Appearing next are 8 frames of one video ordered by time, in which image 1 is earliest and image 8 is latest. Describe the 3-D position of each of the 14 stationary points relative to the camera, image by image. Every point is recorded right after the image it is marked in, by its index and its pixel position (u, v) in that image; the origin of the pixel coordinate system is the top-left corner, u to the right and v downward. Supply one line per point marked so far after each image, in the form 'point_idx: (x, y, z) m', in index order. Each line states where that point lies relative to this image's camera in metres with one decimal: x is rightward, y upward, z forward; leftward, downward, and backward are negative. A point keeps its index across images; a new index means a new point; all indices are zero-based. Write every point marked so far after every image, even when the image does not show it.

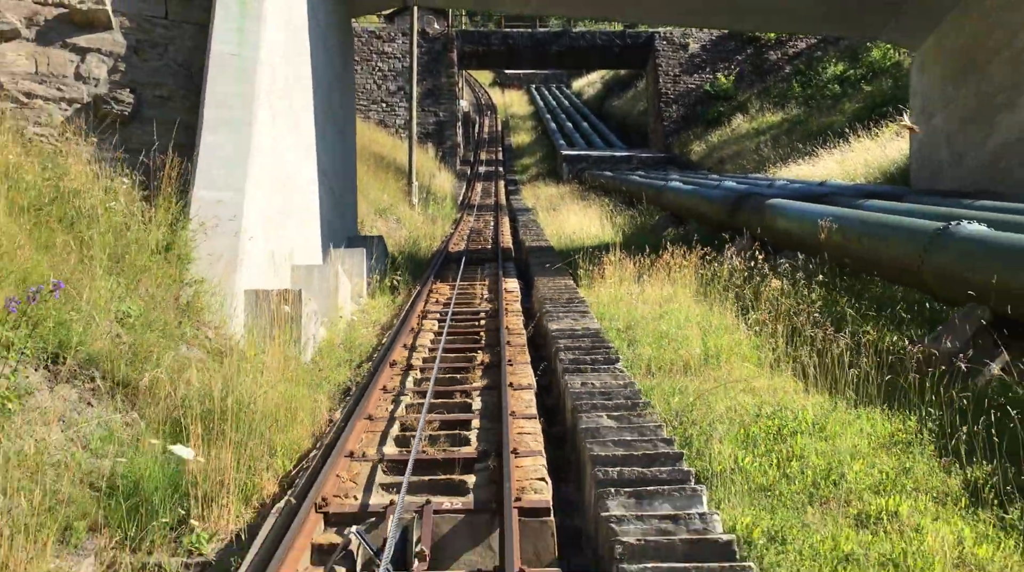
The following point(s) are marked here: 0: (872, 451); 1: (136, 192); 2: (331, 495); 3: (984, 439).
0: (+1.6, -0.7, +4.2) m
1: (-2.6, +0.7, +6.6) m
2: (-0.7, -0.9, +3.9) m
3: (+2.0, -0.7, +4.1) m
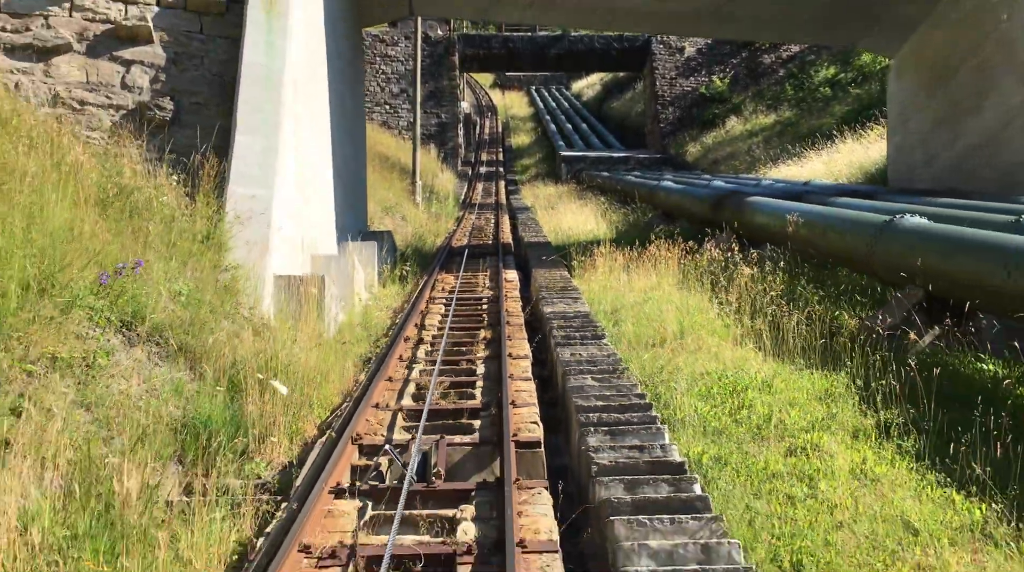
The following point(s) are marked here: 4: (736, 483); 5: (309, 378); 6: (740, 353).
0: (+1.6, -0.6, +5.1) m
1: (-2.6, +0.8, +7.5) m
2: (-0.8, -0.7, +4.8) m
3: (+2.0, -0.6, +5.0) m
4: (+1.0, -0.8, +4.1) m
5: (-1.2, -0.5, +5.7) m
6: (+1.4, -0.4, +6.1) m
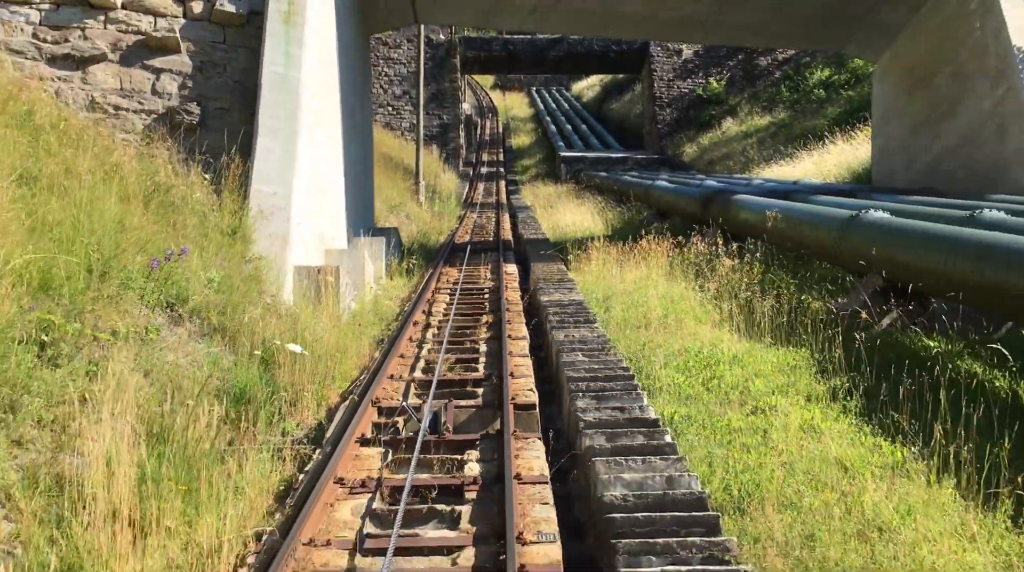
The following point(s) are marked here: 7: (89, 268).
0: (+1.6, -0.5, +5.8) m
1: (-2.6, +0.9, +8.2) m
2: (-0.8, -0.7, +5.5) m
3: (+2.0, -0.5, +5.7) m
4: (+1.0, -0.7, +4.8) m
5: (-1.2, -0.4, +6.4) m
6: (+1.4, -0.3, +6.8) m
7: (-2.3, +0.1, +5.3) m
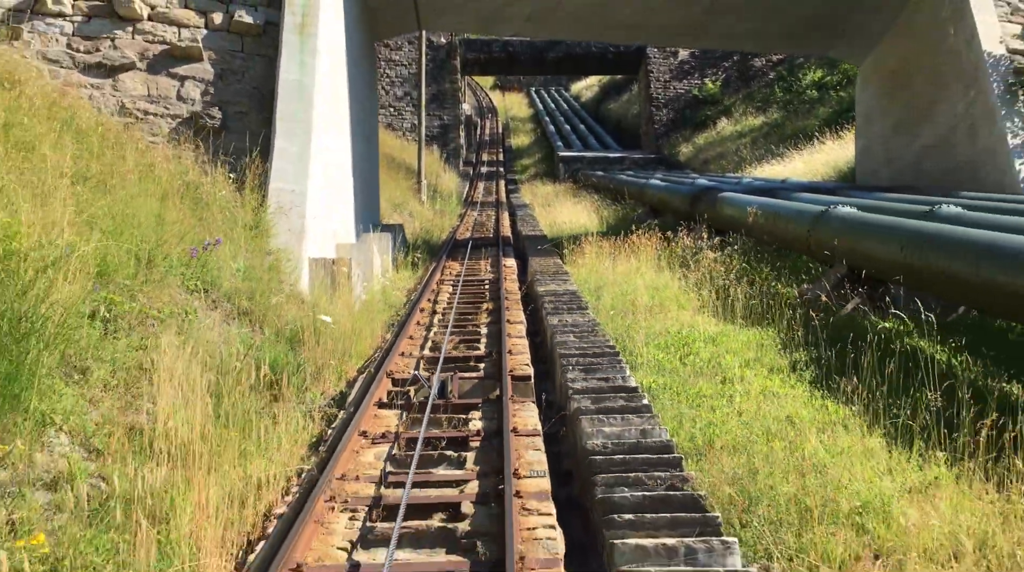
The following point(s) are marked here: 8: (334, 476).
0: (+1.6, -0.4, +6.5) m
1: (-2.6, +0.9, +8.9) m
2: (-0.8, -0.6, +6.2) m
3: (+2.0, -0.4, +6.4) m
4: (+0.9, -0.6, +5.5) m
5: (-1.2, -0.4, +7.1) m
6: (+1.4, -0.2, +7.5) m
7: (-2.3, +0.2, +6.0) m
8: (-0.8, -0.8, +4.2) m
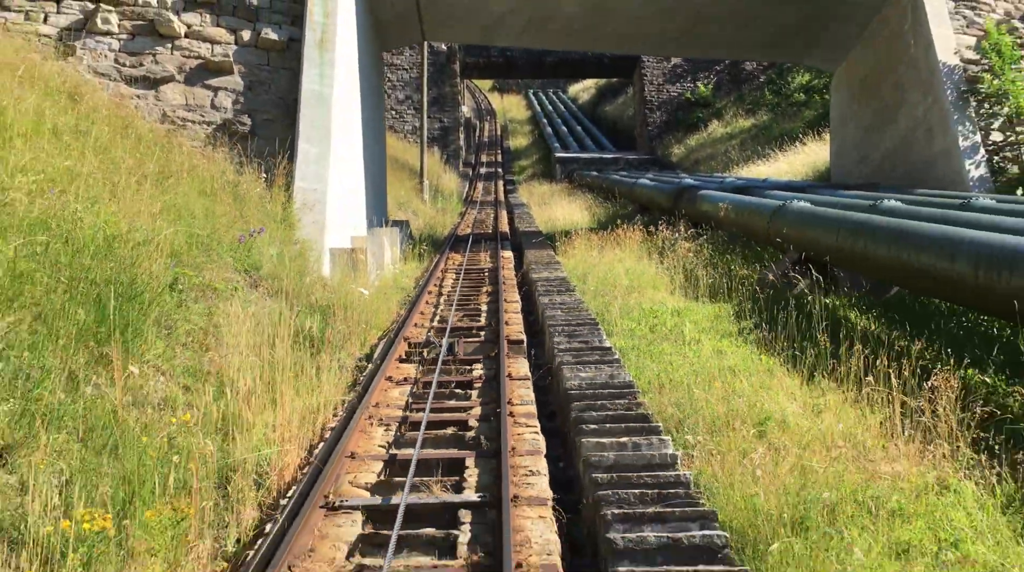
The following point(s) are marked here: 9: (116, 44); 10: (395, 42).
0: (+1.5, -0.2, +7.7) m
1: (-2.7, +1.1, +10.1) m
2: (-0.8, -0.4, +7.5) m
3: (+2.0, -0.2, +7.7) m
4: (+0.9, -0.5, +6.8) m
5: (-1.3, -0.2, +8.3) m
6: (+1.4, -0.1, +8.7) m
7: (-2.4, +0.4, +7.3) m
8: (-0.8, -0.7, +5.4) m
9: (-4.4, +2.7, +10.5) m
10: (-2.0, +4.1, +15.9) m
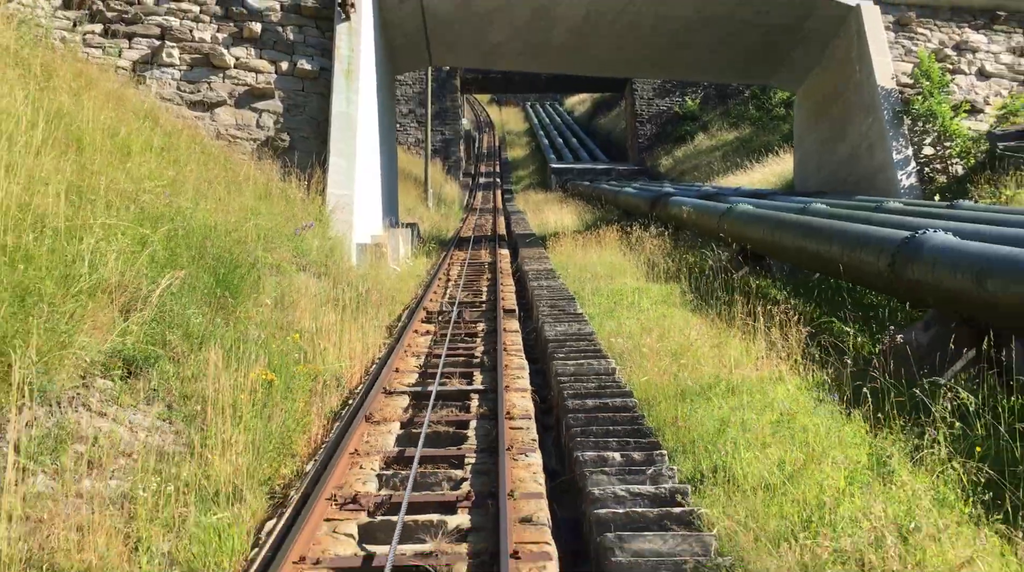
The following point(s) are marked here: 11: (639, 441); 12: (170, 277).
0: (+1.5, -0.1, +9.9) m
1: (-2.7, +1.2, +12.3) m
2: (-0.9, -0.2, +9.6) m
3: (+1.9, 0.0, +9.8) m
4: (+0.9, -0.3, +8.9) m
5: (-1.3, 0.0, +10.5) m
6: (+1.3, +0.1, +10.9) m
7: (-2.4, +0.5, +9.4) m
8: (-0.9, -0.5, +7.5) m
9: (-4.4, +2.8, +12.7) m
10: (-2.0, +4.1, +18.1) m
11: (+0.6, -0.7, +4.6) m
12: (-2.1, +0.1, +5.8) m
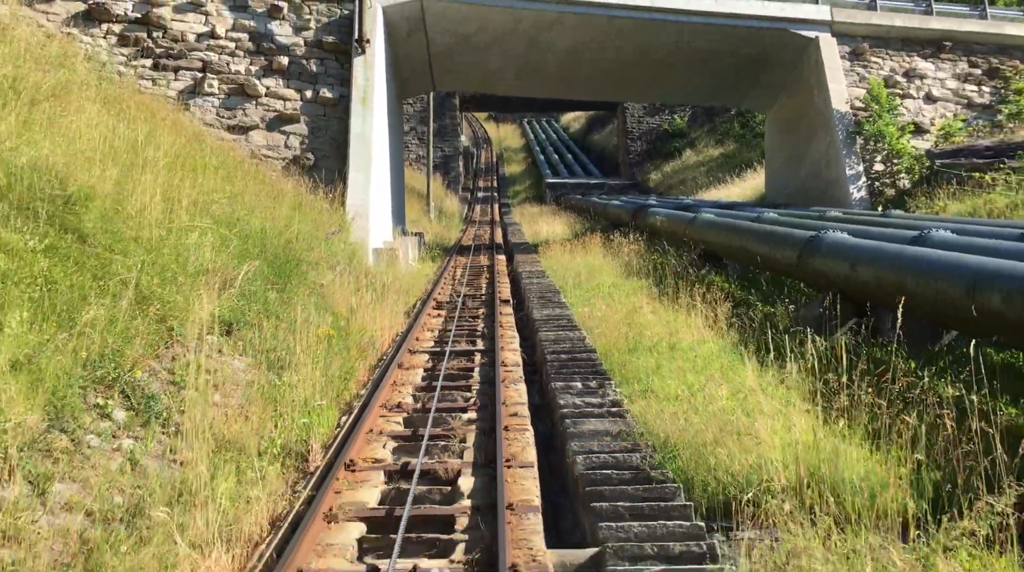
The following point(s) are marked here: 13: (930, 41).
0: (+1.4, 0.0, +11.8) m
1: (-2.8, +1.3, +14.2) m
2: (-0.9, -0.2, +11.6) m
3: (+1.9, 0.0, +11.8) m
4: (+0.8, -0.2, +10.8) m
5: (-1.4, 0.0, +12.4) m
6: (+1.3, +0.1, +12.8) m
7: (-2.5, +0.6, +11.4) m
8: (-0.9, -0.4, +9.5) m
9: (-4.5, +2.8, +14.7) m
10: (-2.1, +4.1, +20.1) m
11: (+0.6, -0.6, +6.6) m
12: (-2.1, +0.2, +7.7) m
13: (+7.6, +4.5, +17.4) m
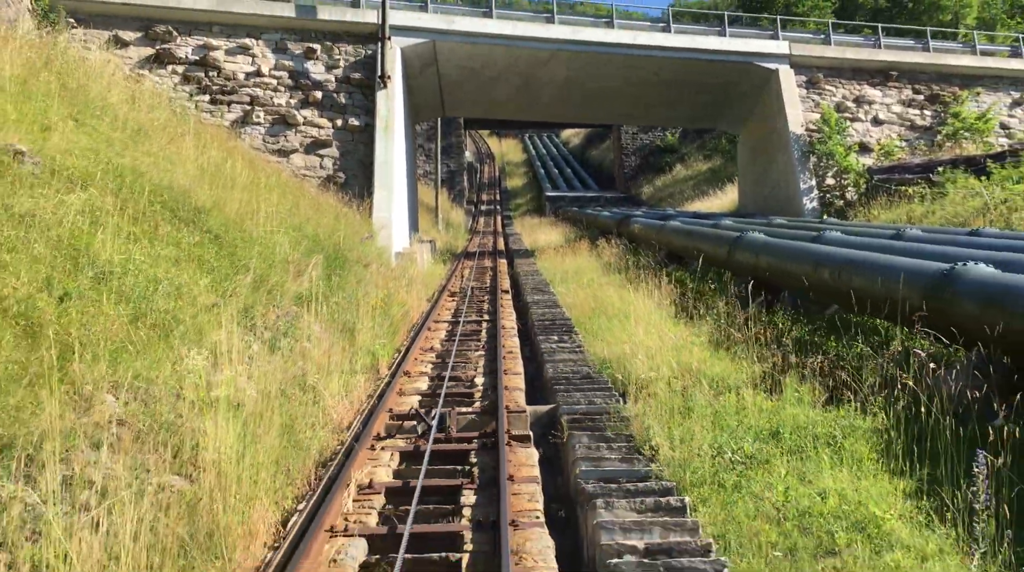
0: (+1.4, +0.1, +14.6) m
1: (-2.8, +1.3, +17.1) m
2: (-0.9, -0.1, +14.4) m
3: (+1.8, +0.1, +14.6) m
4: (+0.8, -0.1, +13.7) m
5: (-1.4, +0.1, +15.2) m
6: (+1.3, +0.2, +15.7) m
7: (-2.5, +0.7, +14.2) m
8: (-0.9, -0.3, +12.3) m
9: (-4.5, +2.9, +17.6) m
10: (-2.1, +4.0, +23.0) m
11: (+0.6, -0.4, +9.4) m
12: (-2.2, +0.3, +10.6) m
13: (+7.6, +4.5, +20.3) m
